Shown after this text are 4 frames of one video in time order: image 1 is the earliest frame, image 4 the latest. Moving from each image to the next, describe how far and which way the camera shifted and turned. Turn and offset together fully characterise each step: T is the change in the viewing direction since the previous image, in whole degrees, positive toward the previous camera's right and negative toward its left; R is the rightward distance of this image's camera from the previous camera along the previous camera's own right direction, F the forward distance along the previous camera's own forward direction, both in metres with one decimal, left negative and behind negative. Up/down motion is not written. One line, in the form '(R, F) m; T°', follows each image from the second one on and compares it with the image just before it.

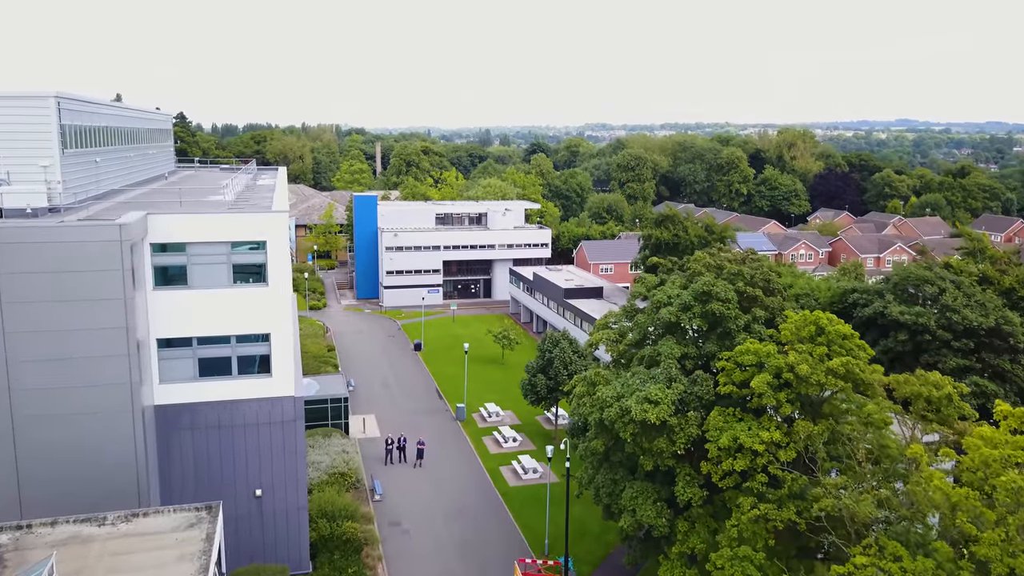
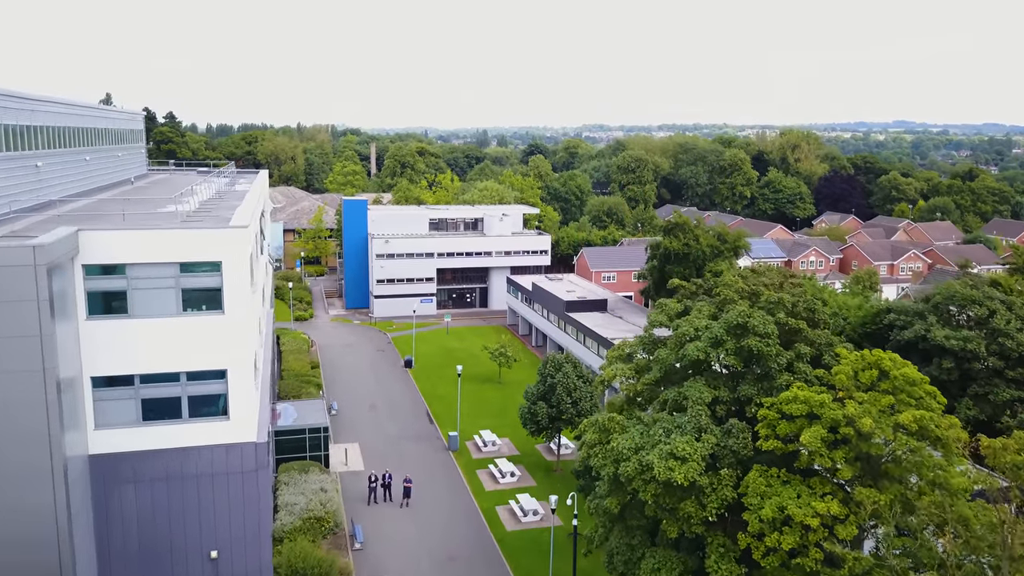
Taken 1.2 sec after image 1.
(0.0, +3.0) m; 0°
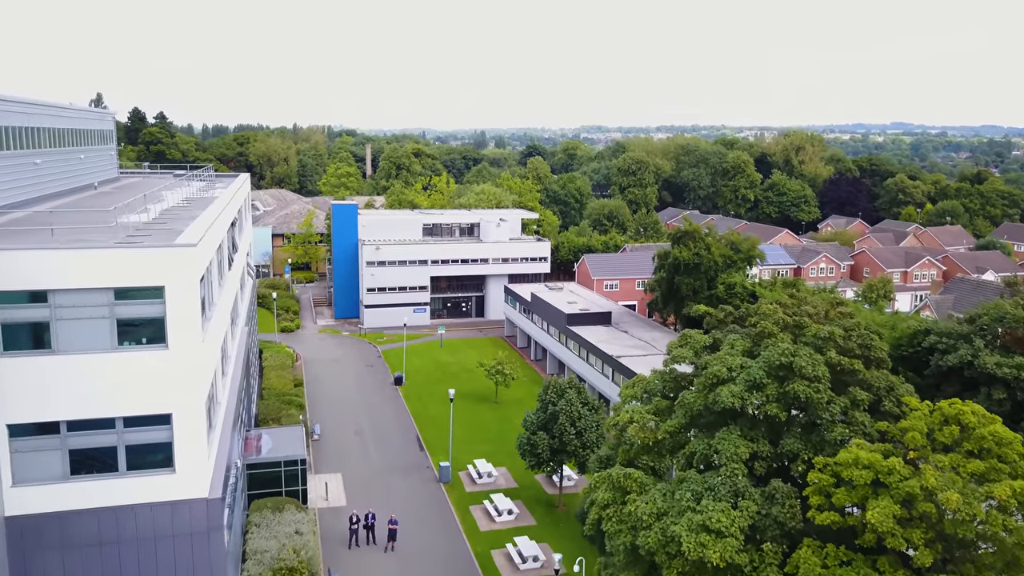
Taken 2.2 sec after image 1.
(0.0, +2.7) m; 0°
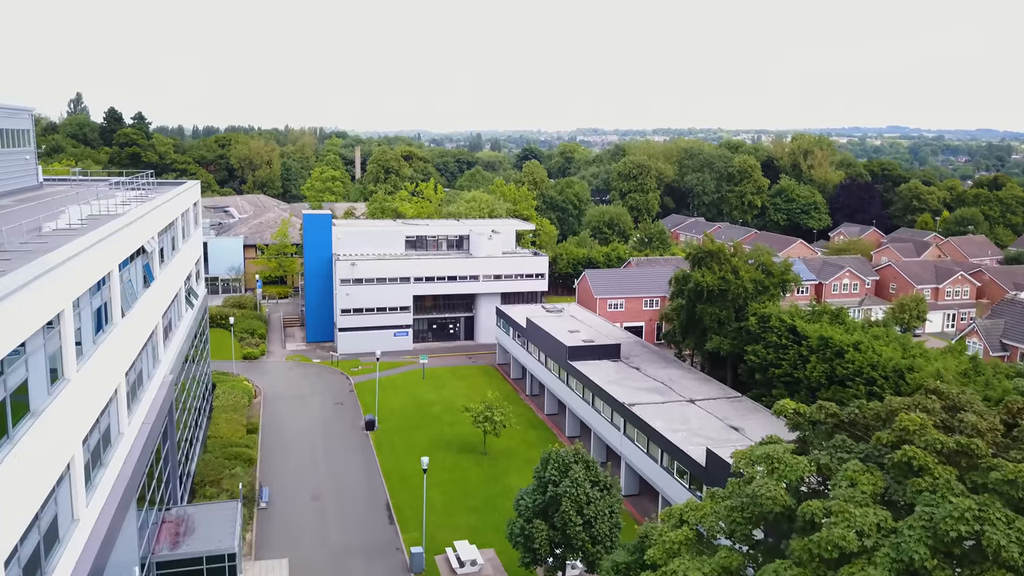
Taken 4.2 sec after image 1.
(+0.2, +5.6) m; 0°
